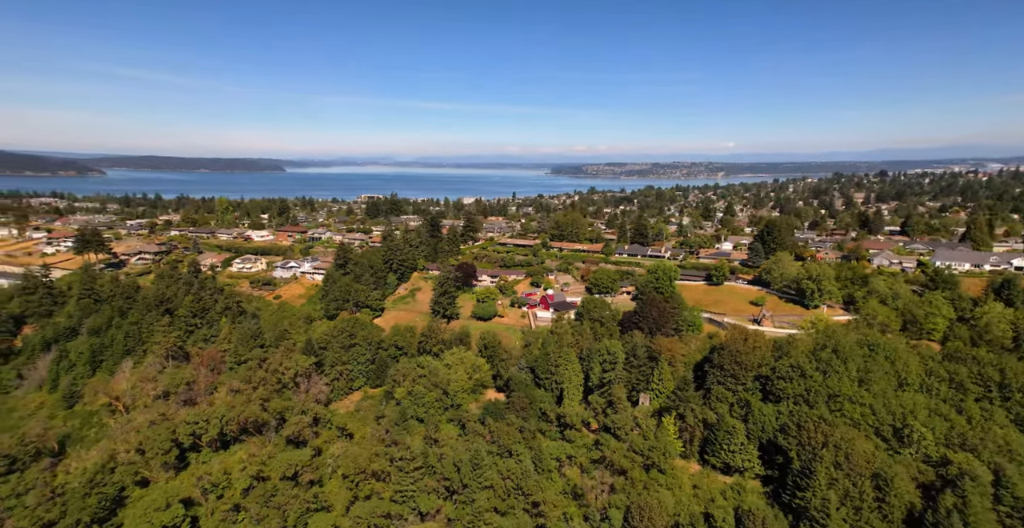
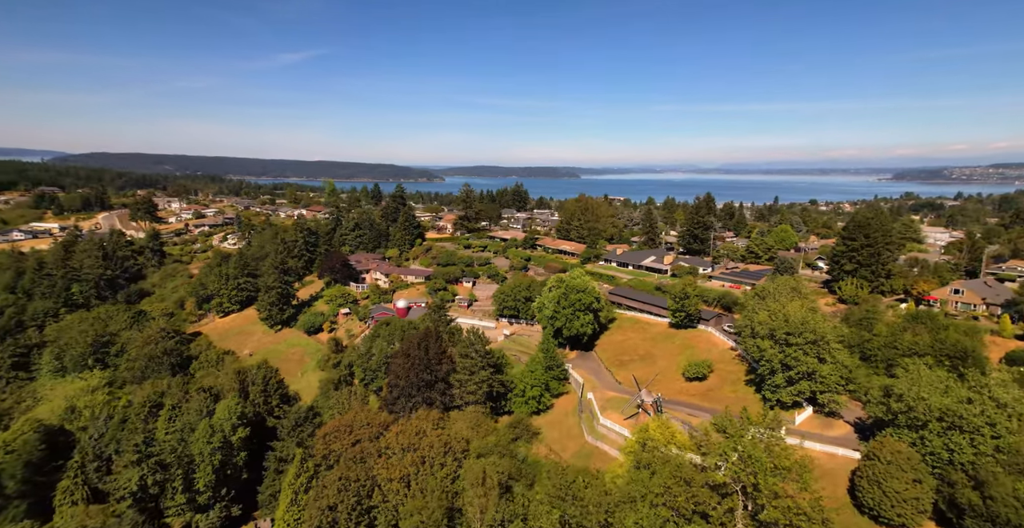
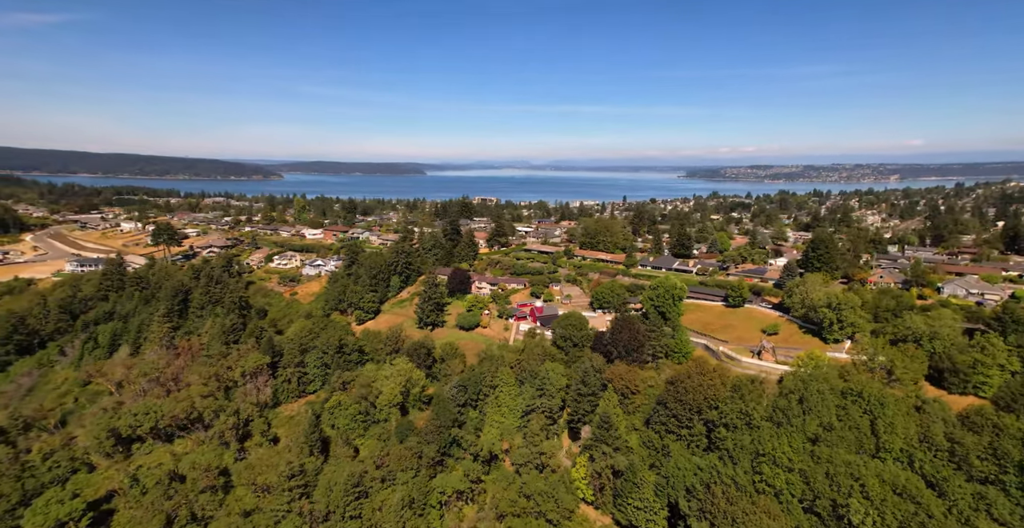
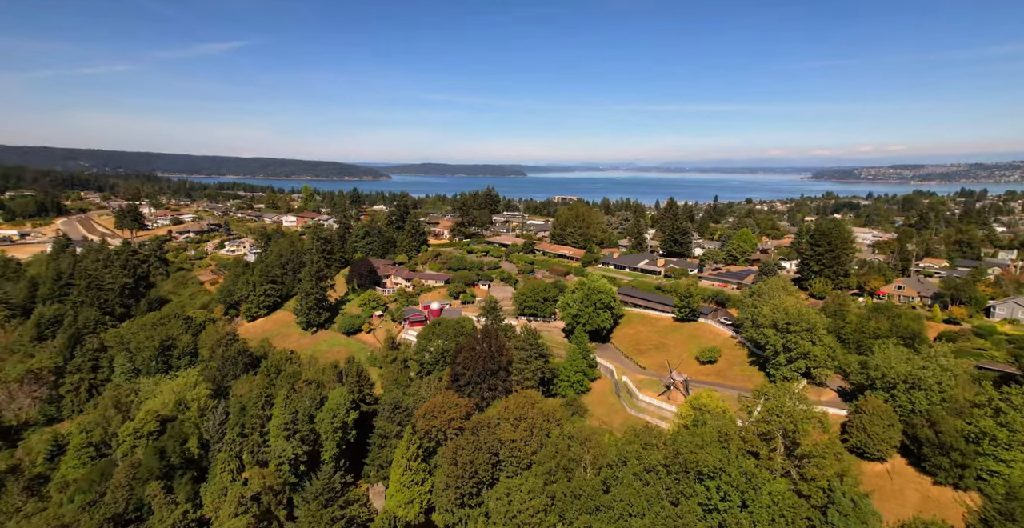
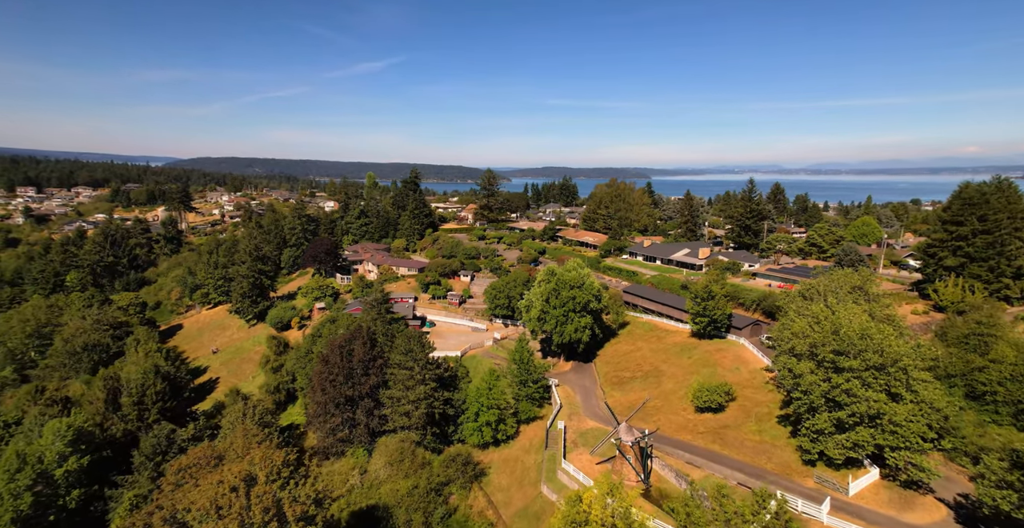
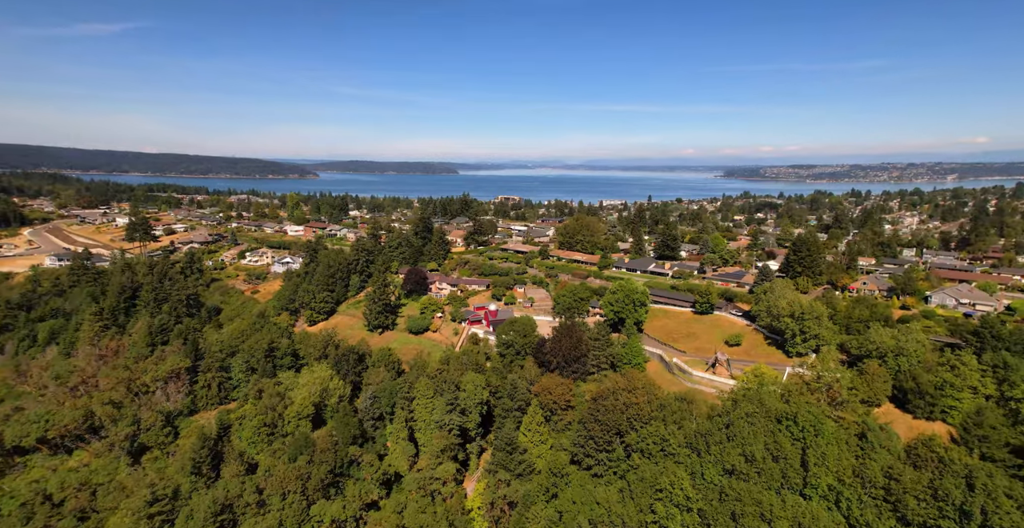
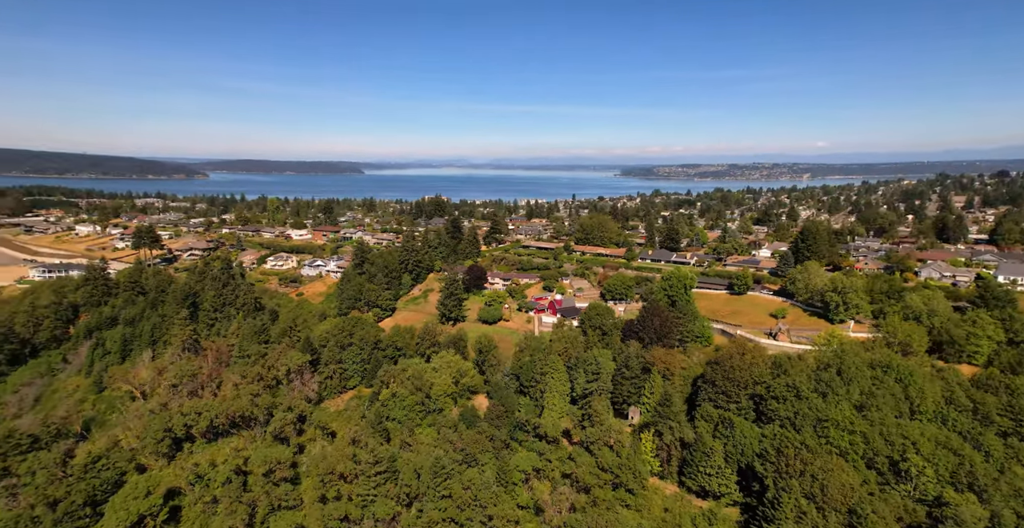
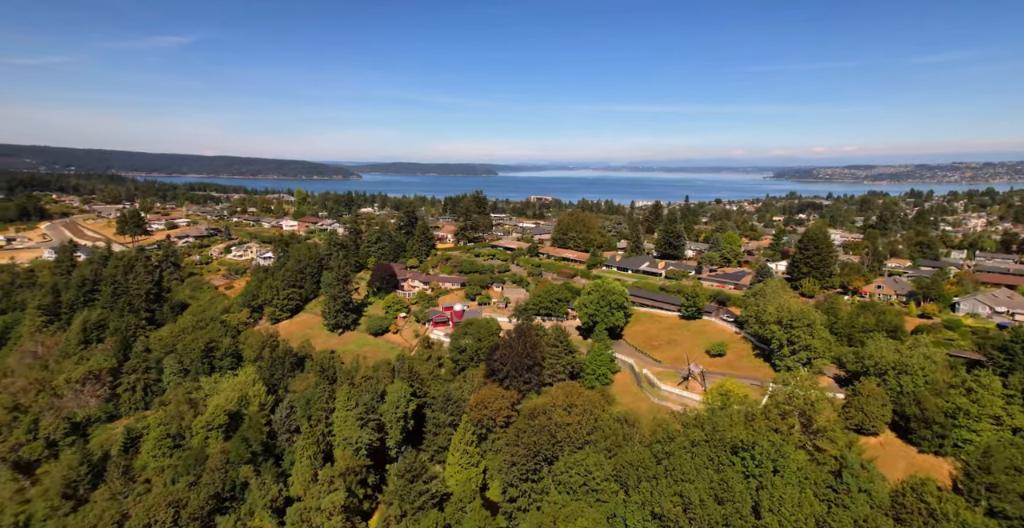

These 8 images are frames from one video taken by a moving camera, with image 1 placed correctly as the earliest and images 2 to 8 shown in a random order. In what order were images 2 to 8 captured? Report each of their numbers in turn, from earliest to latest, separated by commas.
7, 3, 6, 8, 4, 2, 5
